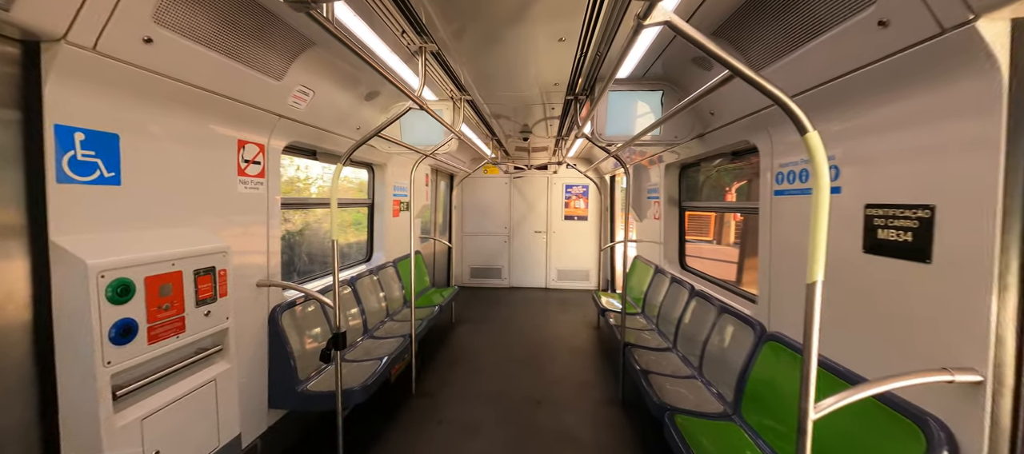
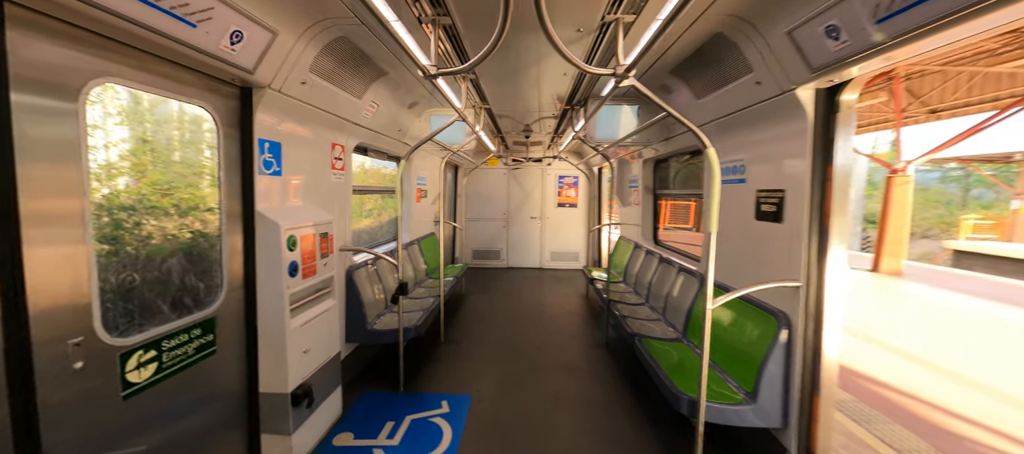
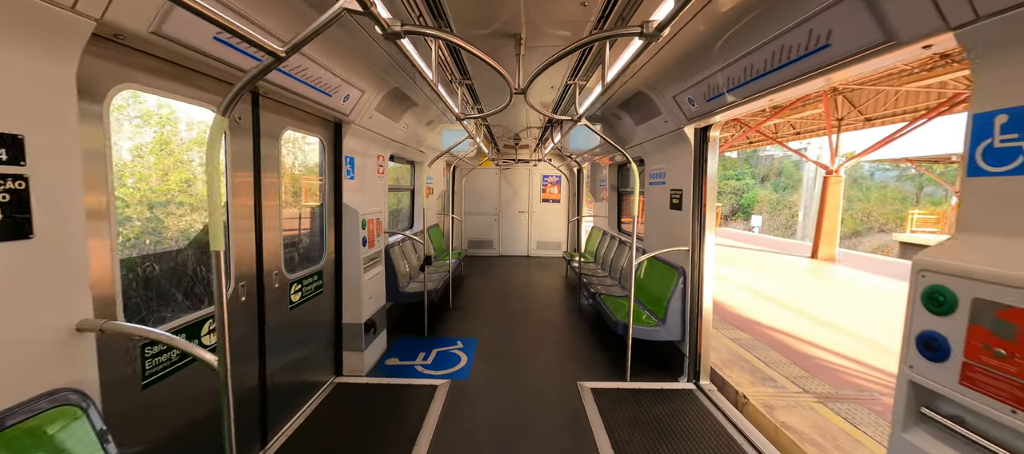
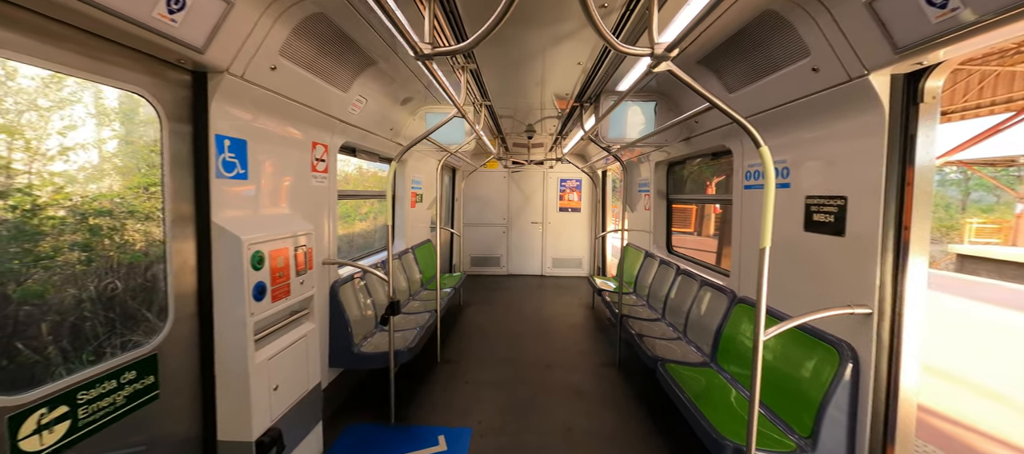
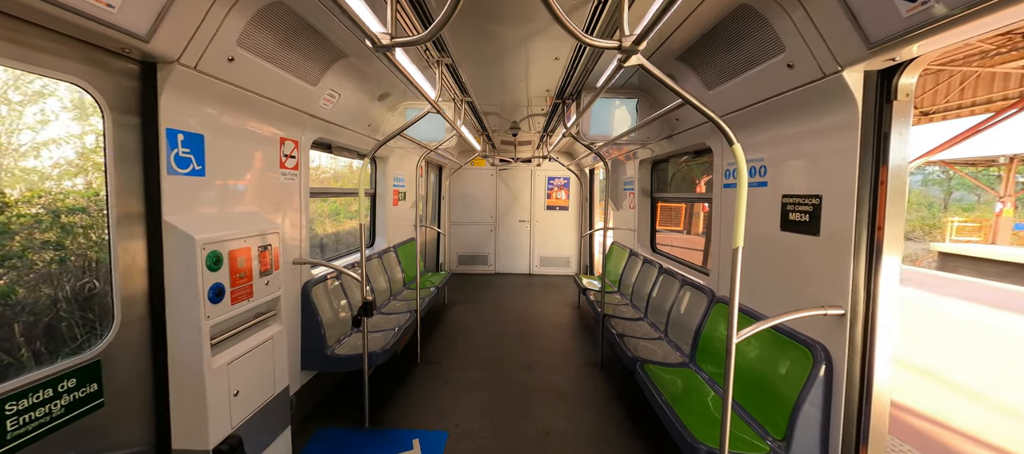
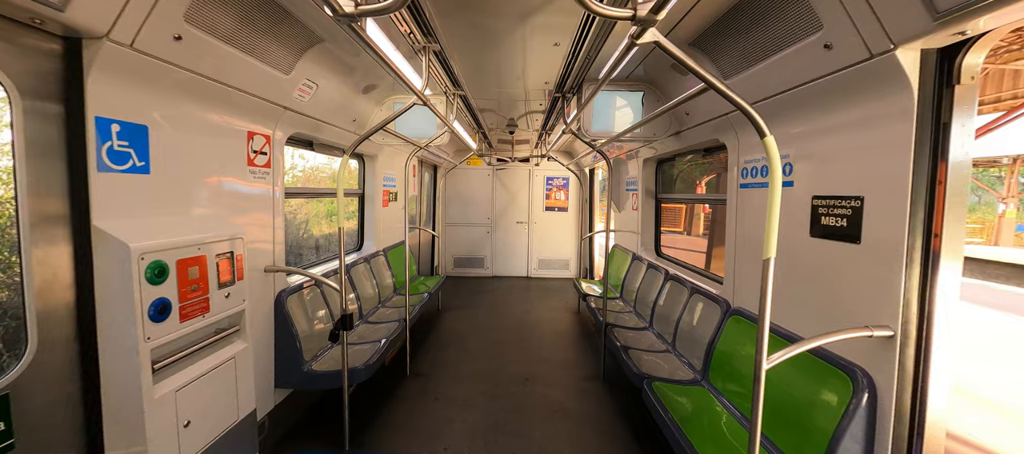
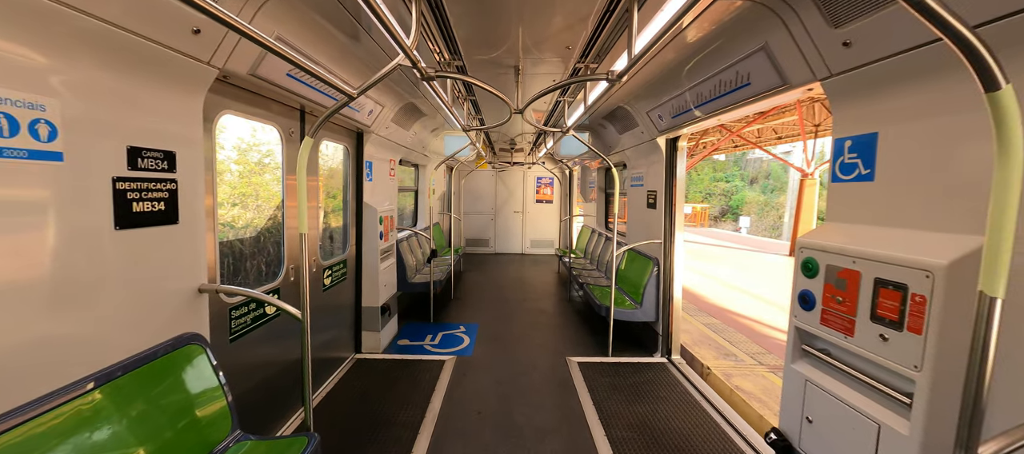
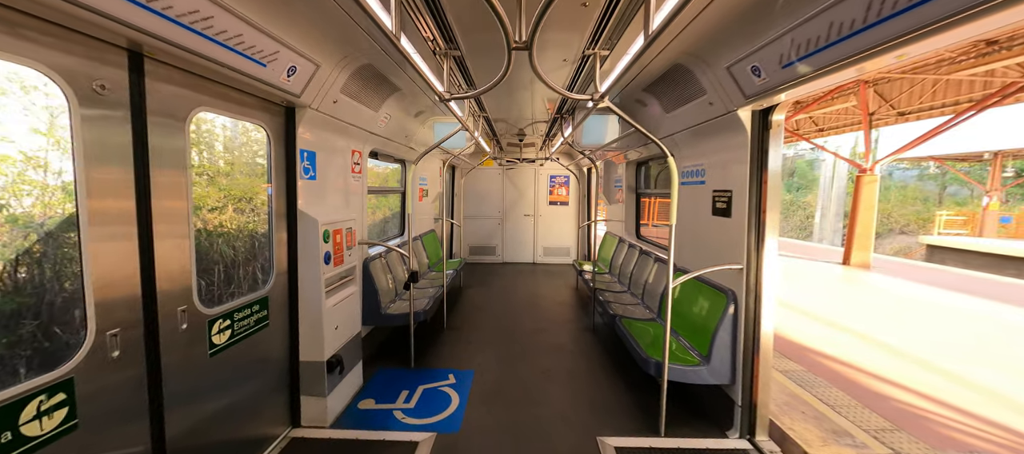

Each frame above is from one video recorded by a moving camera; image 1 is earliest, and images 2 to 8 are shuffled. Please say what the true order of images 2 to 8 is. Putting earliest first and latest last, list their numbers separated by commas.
6, 5, 4, 2, 8, 3, 7
